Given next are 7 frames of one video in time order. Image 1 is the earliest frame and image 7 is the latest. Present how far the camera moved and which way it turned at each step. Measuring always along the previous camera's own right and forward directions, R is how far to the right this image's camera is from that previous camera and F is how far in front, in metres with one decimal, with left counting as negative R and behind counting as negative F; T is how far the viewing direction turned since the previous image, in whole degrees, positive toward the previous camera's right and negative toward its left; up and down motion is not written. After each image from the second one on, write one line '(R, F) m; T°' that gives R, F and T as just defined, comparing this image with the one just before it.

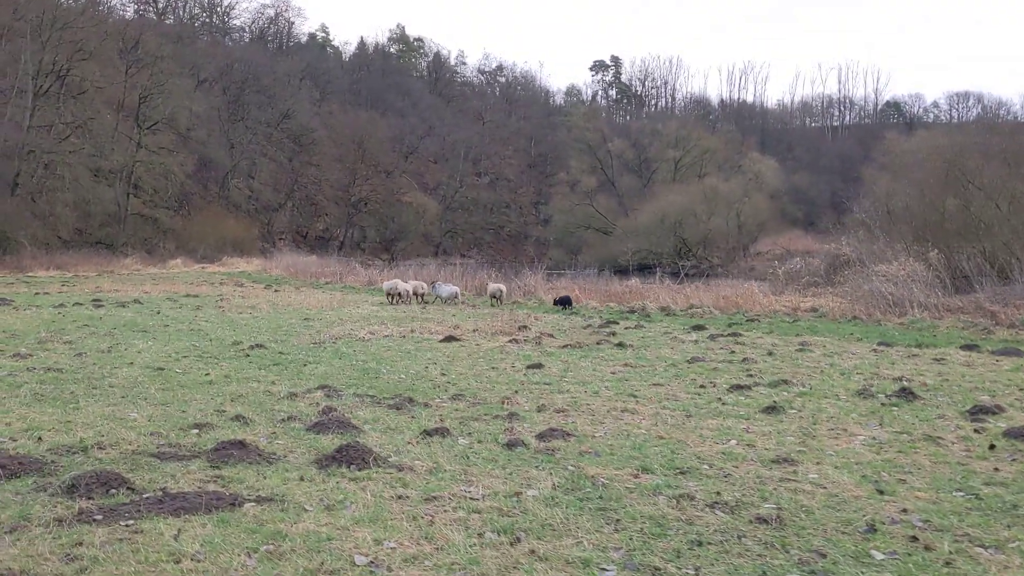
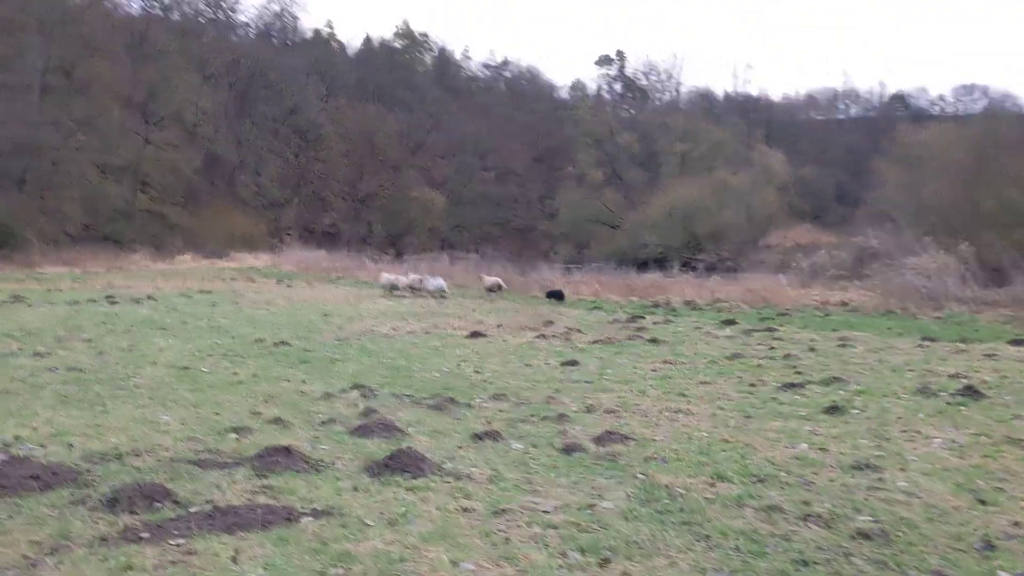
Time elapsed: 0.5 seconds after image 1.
(-0.3, +0.4) m; 0°
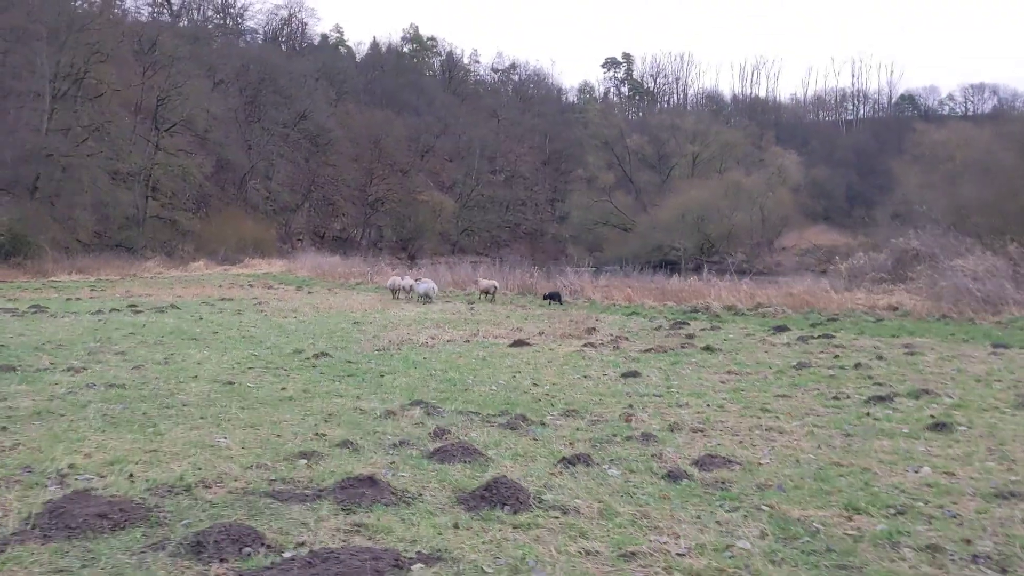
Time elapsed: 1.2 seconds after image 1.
(-0.5, +0.5) m; 0°
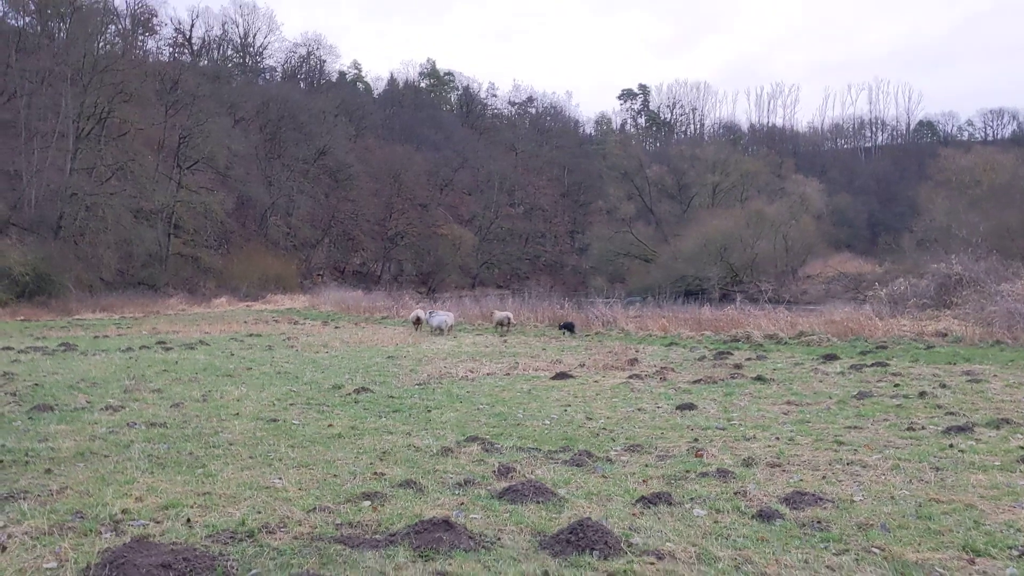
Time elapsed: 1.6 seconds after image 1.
(-0.3, +0.3) m; -1°
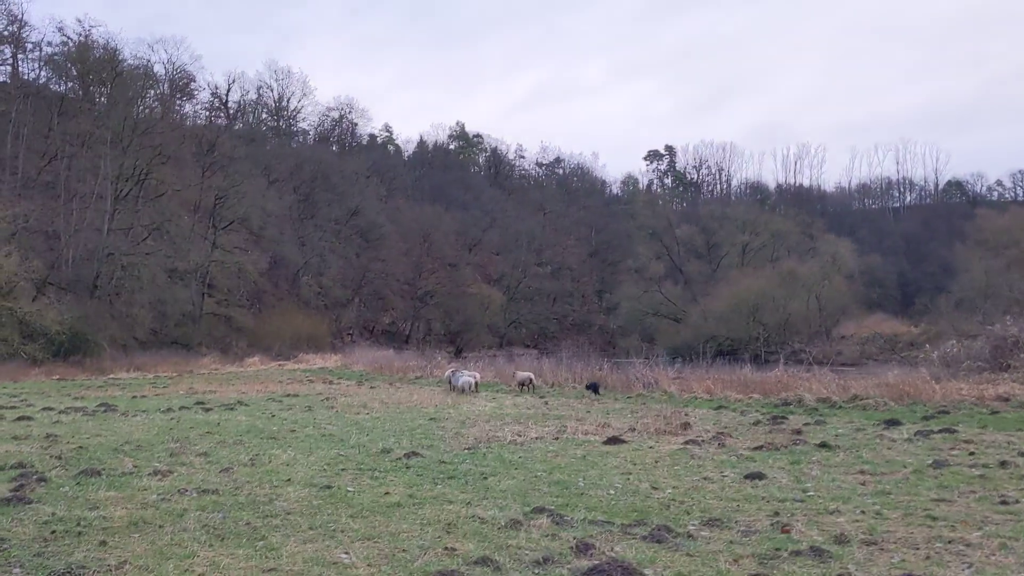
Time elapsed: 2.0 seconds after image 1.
(-0.3, +0.2) m; -2°
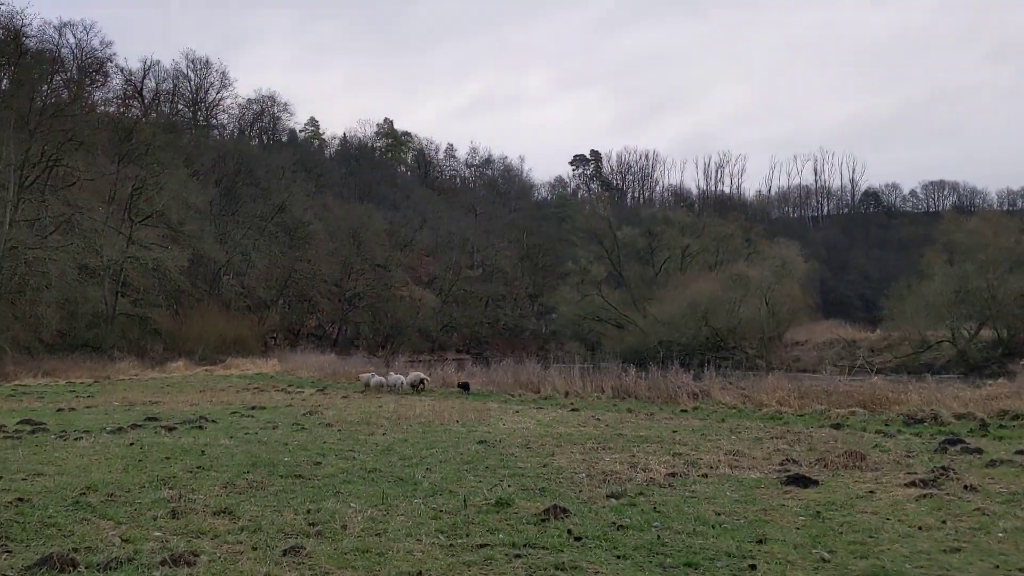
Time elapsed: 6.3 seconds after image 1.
(-2.0, +3.7) m; +5°
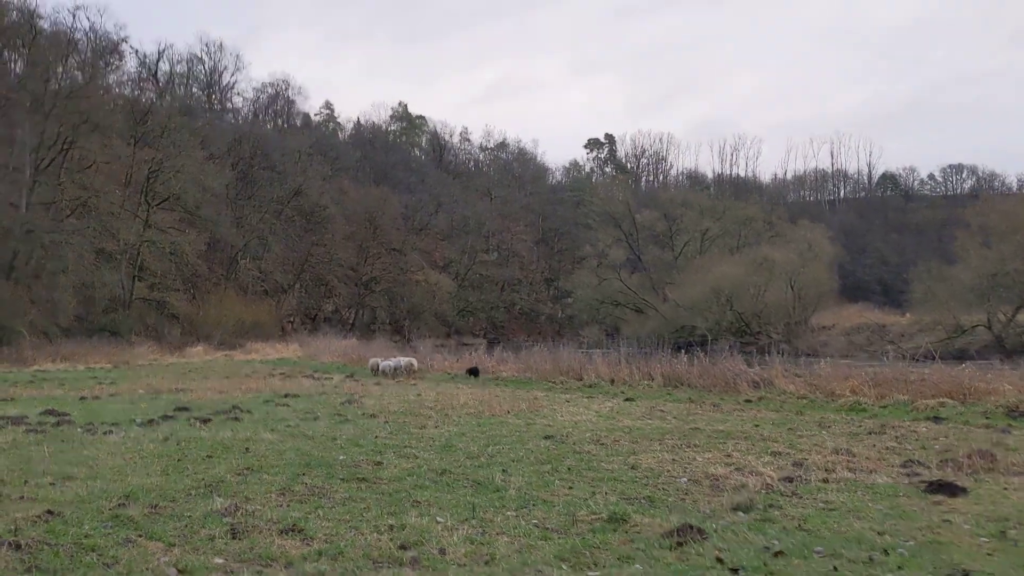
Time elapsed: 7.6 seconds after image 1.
(-0.7, +1.1) m; -1°
